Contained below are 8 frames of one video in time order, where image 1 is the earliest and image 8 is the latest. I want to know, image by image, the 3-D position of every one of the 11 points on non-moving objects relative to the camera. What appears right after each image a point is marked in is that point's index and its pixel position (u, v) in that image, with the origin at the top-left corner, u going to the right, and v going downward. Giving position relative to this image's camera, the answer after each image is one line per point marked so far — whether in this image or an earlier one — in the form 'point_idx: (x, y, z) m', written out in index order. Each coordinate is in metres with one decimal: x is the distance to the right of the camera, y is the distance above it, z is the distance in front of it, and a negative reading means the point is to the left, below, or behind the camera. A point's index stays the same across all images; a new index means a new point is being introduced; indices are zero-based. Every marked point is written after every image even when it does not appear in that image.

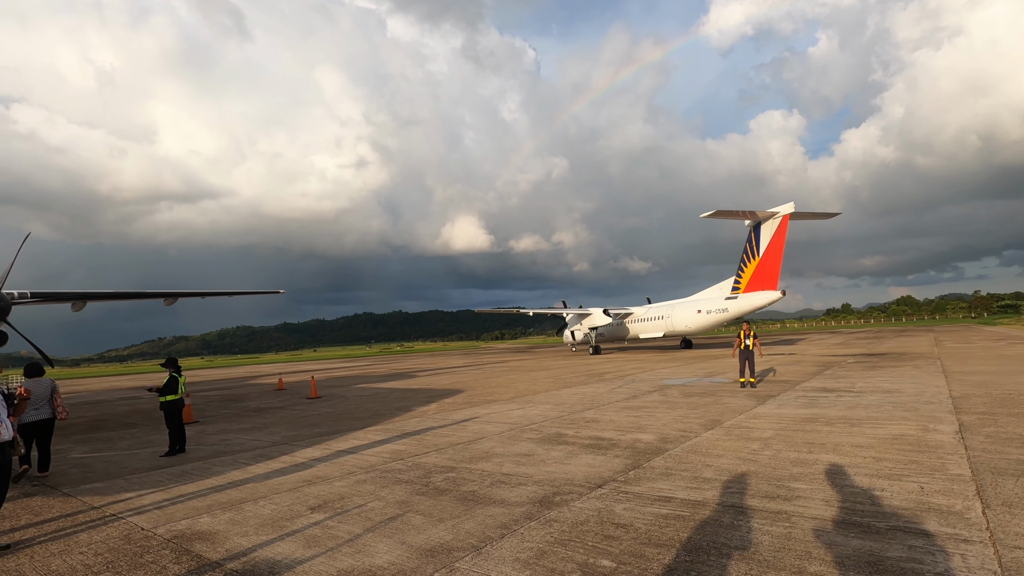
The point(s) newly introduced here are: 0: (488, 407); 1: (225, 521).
0: (-0.5, -2.8, +12.4) m
1: (-2.7, -2.2, +5.1) m
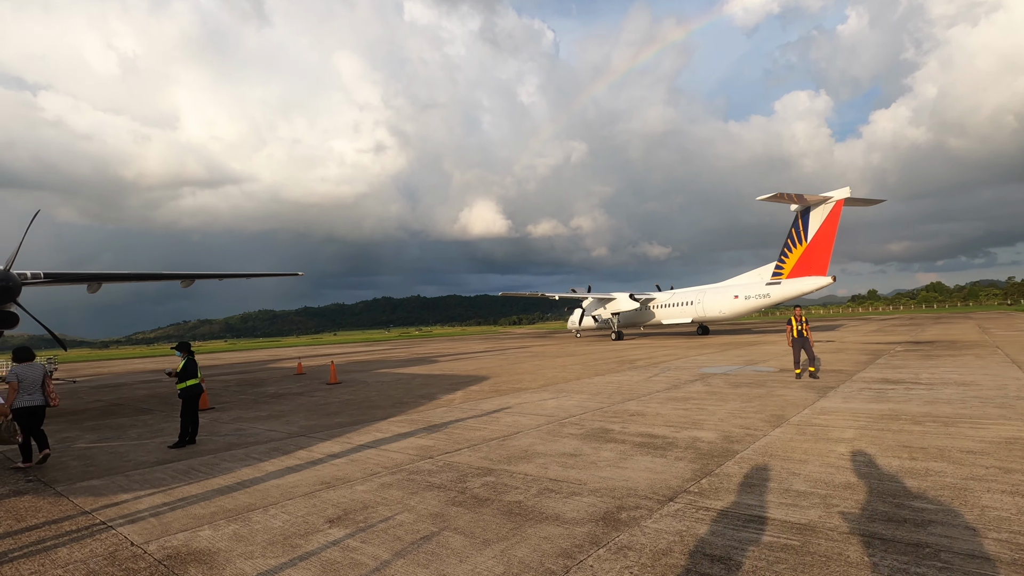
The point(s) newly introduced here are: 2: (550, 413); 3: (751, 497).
0: (+0.2, -2.4, +11.5) m
1: (-2.3, -2.0, +4.3) m
2: (+0.6, -2.2, +9.2) m
3: (+2.0, -1.8, +4.5) m
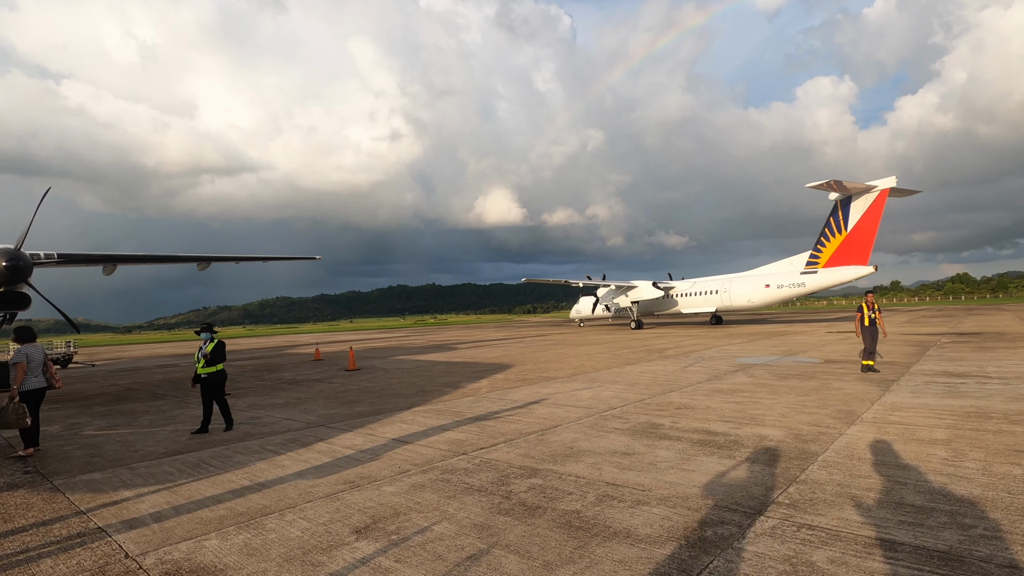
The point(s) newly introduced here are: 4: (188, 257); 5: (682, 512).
0: (+0.8, -2.0, +10.8) m
1: (-1.9, -1.8, +3.6) m
2: (+1.2, -1.9, +8.5) m
3: (+2.4, -1.6, +3.8) m
4: (-10.8, +1.0, +17.6) m
5: (+1.2, -1.6, +3.9) m
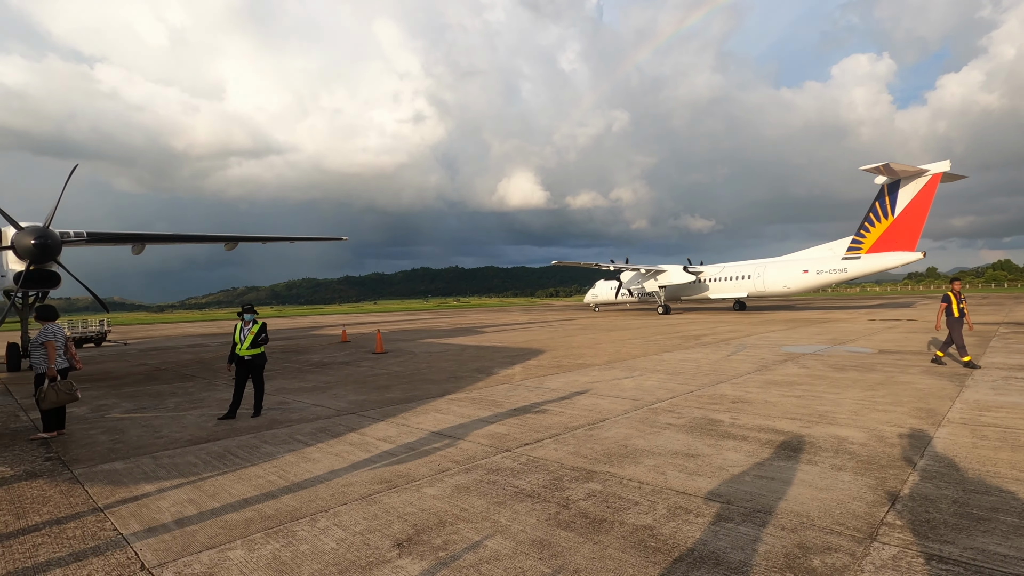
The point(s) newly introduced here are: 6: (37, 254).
0: (+1.5, -1.7, +10.3) m
1: (-1.5, -1.6, +3.2) m
2: (+1.8, -1.6, +7.9) m
3: (+2.8, -1.5, +3.1) m
4: (-9.8, +1.7, +17.5) m
5: (+1.6, -1.5, +3.3) m
6: (-10.6, +0.8, +11.9) m
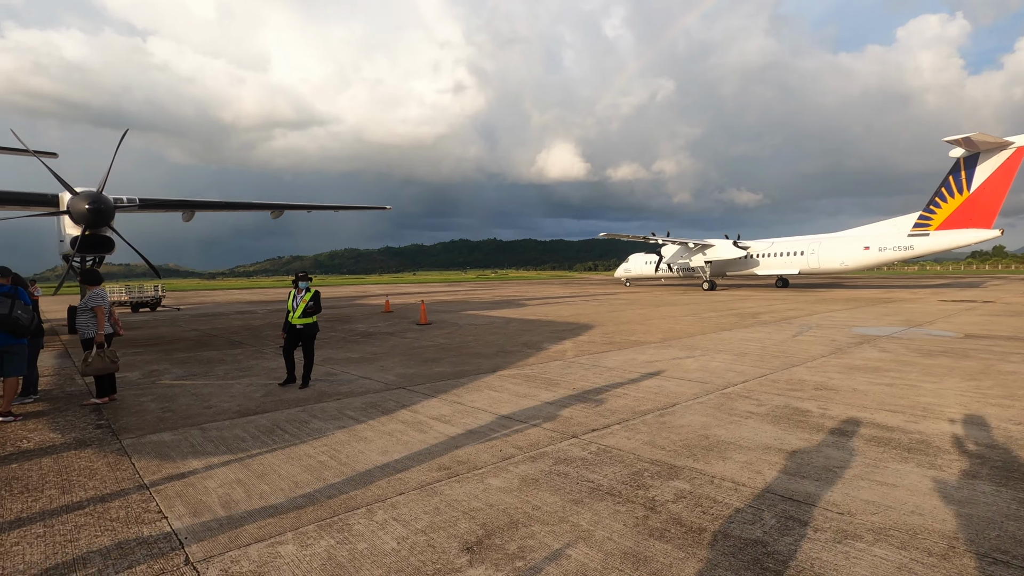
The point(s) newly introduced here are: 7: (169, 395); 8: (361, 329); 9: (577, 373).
0: (+2.4, -1.2, +9.7) m
1: (-1.0, -1.4, +2.8) m
2: (+2.6, -1.2, +7.3) m
3: (+3.3, -1.4, +2.5) m
4: (-8.2, +2.7, +17.4) m
5: (+2.1, -1.4, +2.8) m
6: (-9.5, +1.6, +12.0) m
7: (-4.5, -1.4, +6.9) m
8: (-4.1, -1.1, +14.5) m
9: (+1.0, -1.2, +7.9) m
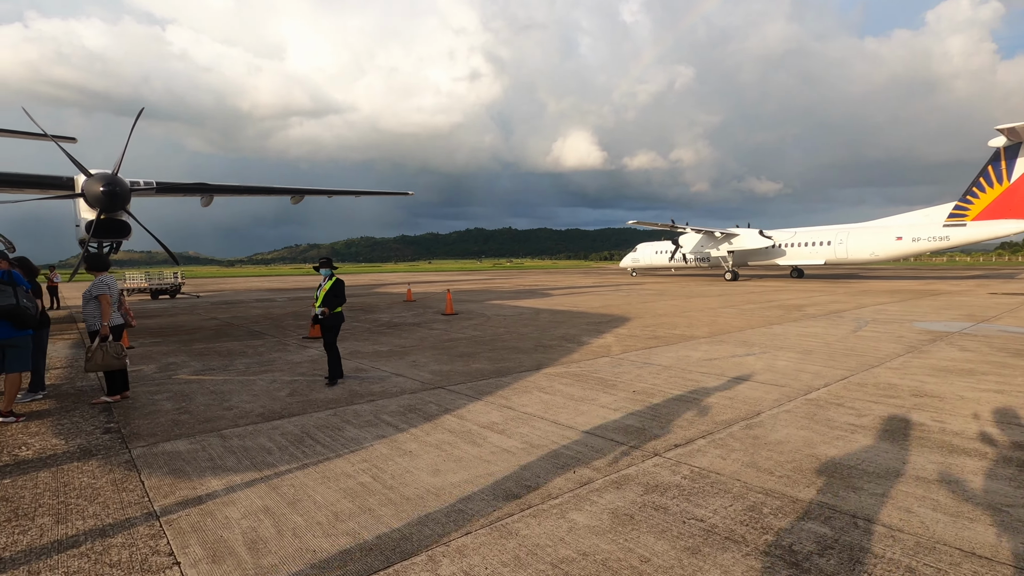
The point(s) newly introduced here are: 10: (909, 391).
0: (+3.1, -1.0, +8.9) m
1: (-0.5, -1.4, +2.1) m
2: (+3.2, -1.1, +6.5) m
3: (+3.8, -1.4, +1.6) m
4: (-7.3, +3.1, +16.8) m
5: (+2.6, -1.4, +2.0) m
6: (-8.7, +1.9, +11.5) m
7: (-3.9, -1.2, +6.3) m
8: (-3.3, -0.8, +13.9) m
9: (+1.6, -1.1, +7.1) m
10: (+4.5, -1.2, +6.0) m
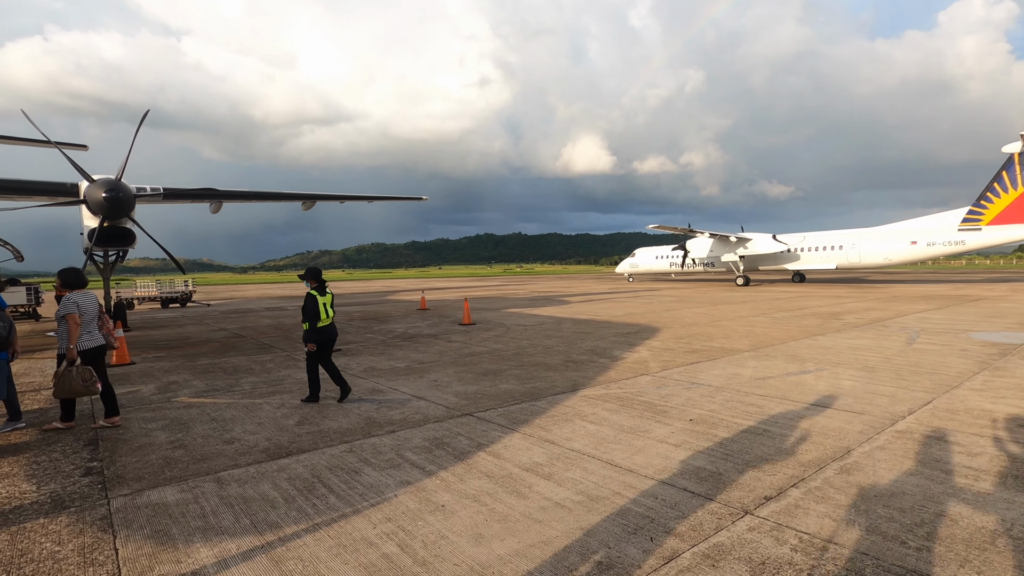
0: (+3.5, -1.2, +8.1) m
1: (-0.2, -1.5, +1.4) m
2: (+3.6, -1.2, +5.7) m
3: (+4.1, -1.5, +0.8) m
4: (-6.7, +2.9, +16.3) m
5: (+2.9, -1.5, +1.1) m
6: (-8.2, +1.6, +10.9) m
7: (-3.5, -1.4, +5.6) m
8: (-2.8, -1.0, +13.2) m
9: (+2.0, -1.3, +6.3) m
10: (+4.9, -1.3, +5.2) m
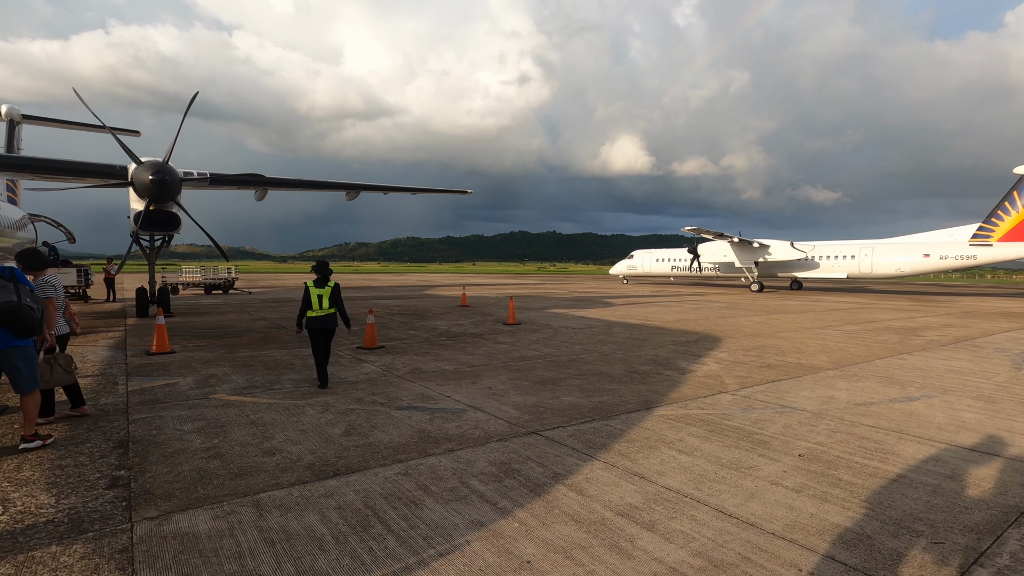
0: (+4.3, -1.3, +7.1) m
1: (+0.2, -1.5, +0.7) m
2: (+4.2, -1.4, +4.8) m
3: (+4.4, -1.6, -0.1) m
4: (-5.3, +3.1, +15.9) m
5: (+3.3, -1.6, +0.3) m
6: (-7.1, +1.9, +10.7) m
7: (-2.8, -1.3, +5.1) m
8: (-1.7, -0.9, +12.6) m
9: (+2.7, -1.4, +5.5) m
10: (+5.5, -1.5, +4.2) m
